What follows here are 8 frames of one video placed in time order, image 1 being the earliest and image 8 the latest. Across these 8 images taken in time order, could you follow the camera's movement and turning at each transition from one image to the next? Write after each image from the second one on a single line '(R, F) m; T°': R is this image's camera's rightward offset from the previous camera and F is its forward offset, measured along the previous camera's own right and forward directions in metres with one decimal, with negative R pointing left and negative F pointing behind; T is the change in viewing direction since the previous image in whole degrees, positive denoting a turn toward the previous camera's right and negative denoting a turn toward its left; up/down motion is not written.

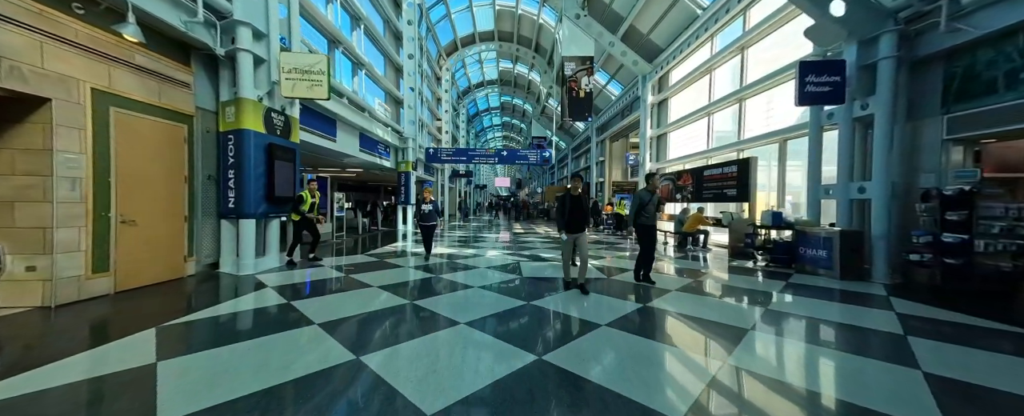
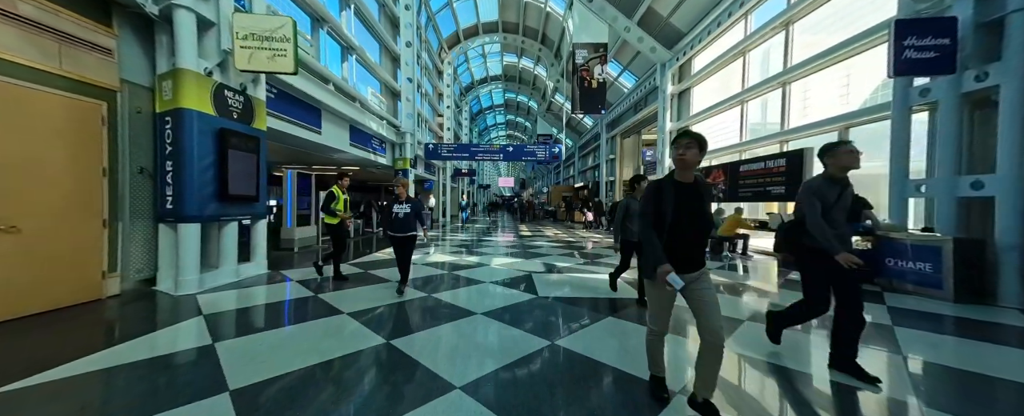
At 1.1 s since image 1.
(-0.1, +0.9) m; -1°
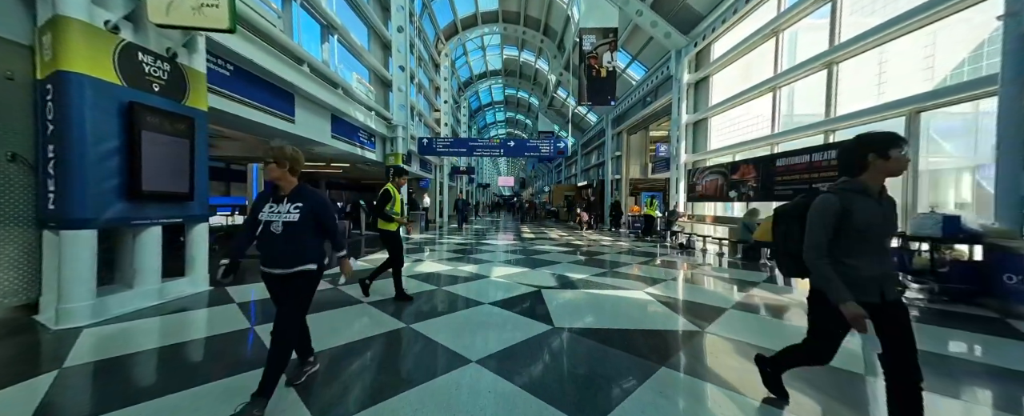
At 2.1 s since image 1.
(-0.1, +0.8) m; 0°
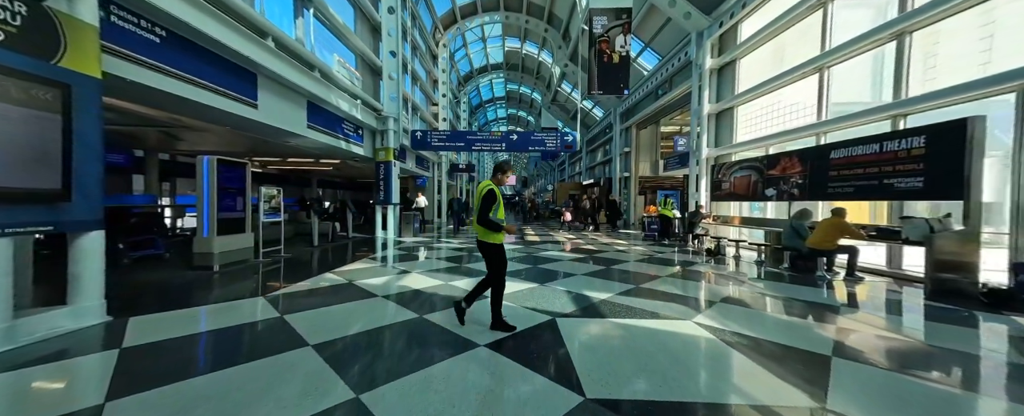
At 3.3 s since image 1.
(0.0, +0.9) m; 0°
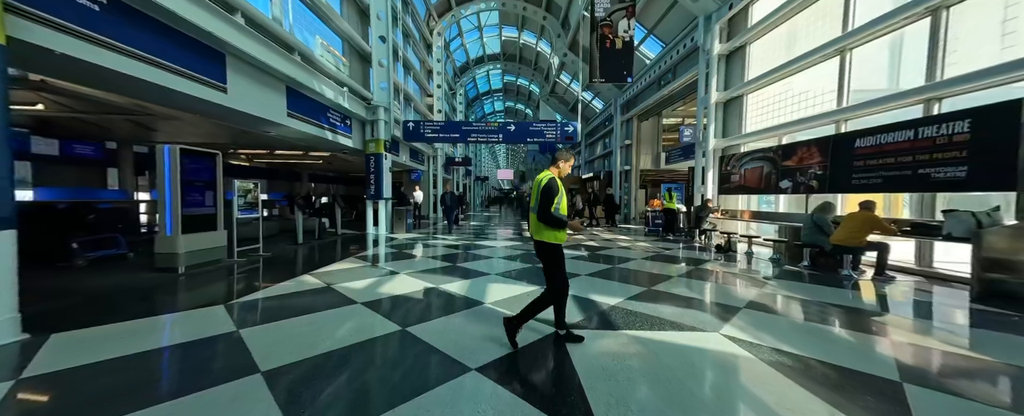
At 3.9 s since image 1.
(0.0, +0.4) m; 0°
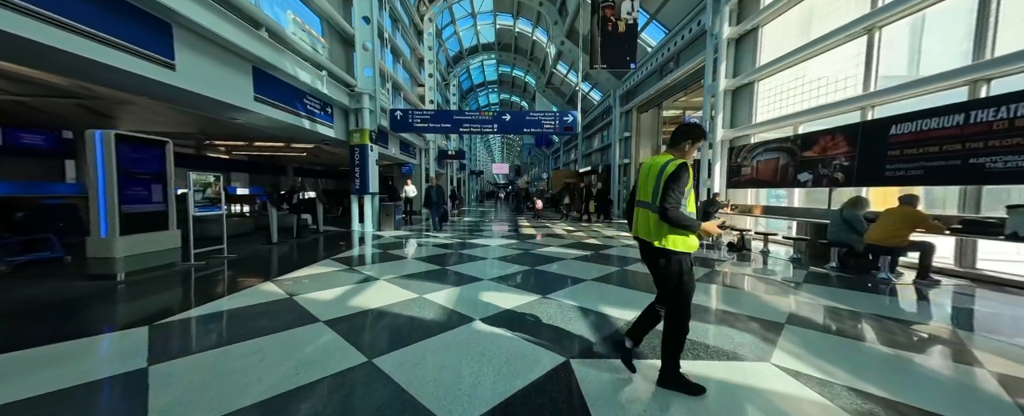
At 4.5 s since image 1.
(0.0, +0.5) m; +1°
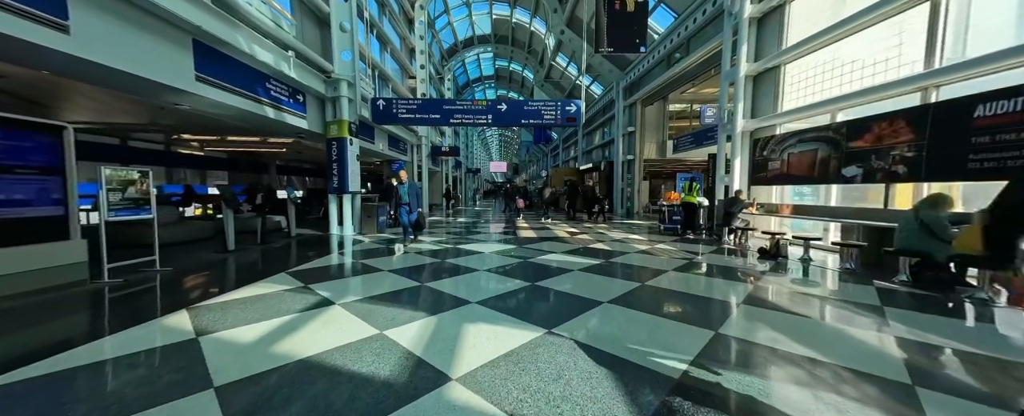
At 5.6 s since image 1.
(0.0, +0.8) m; 0°
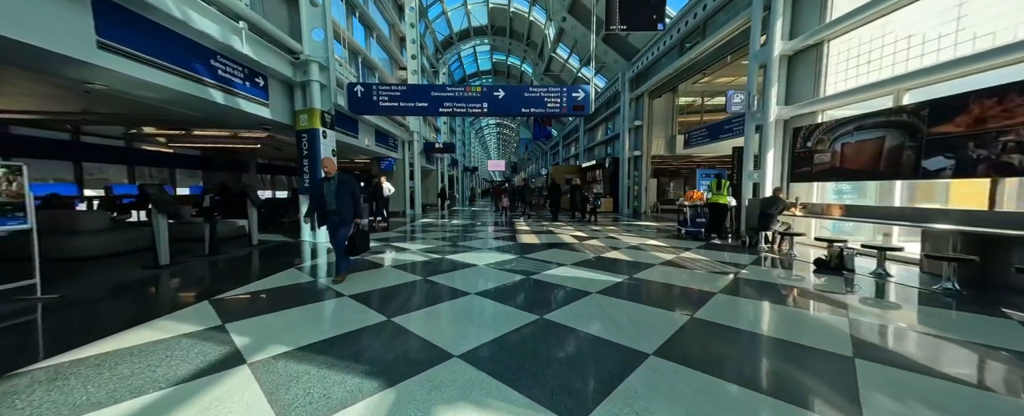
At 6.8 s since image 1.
(0.0, +0.9) m; 0°
